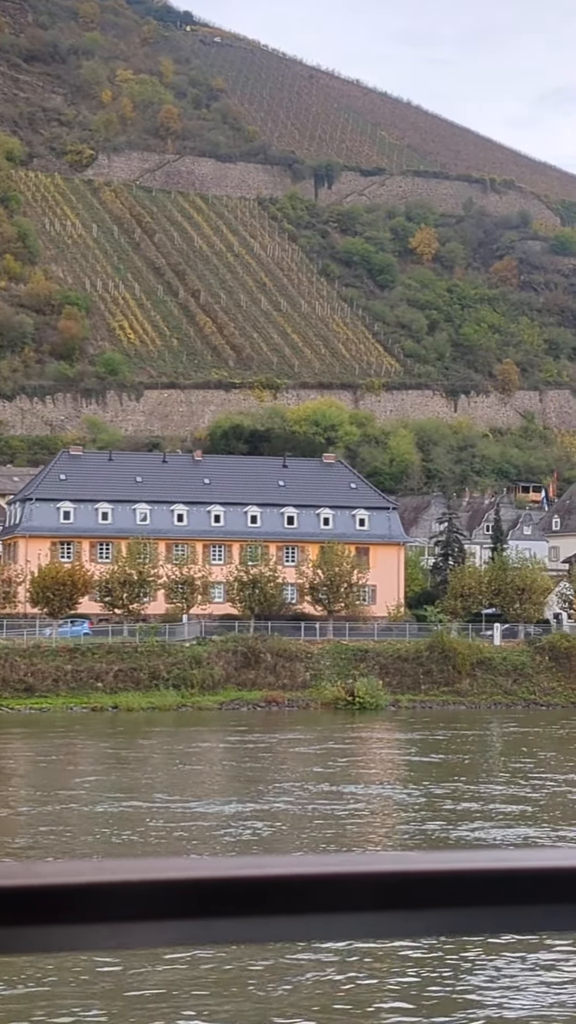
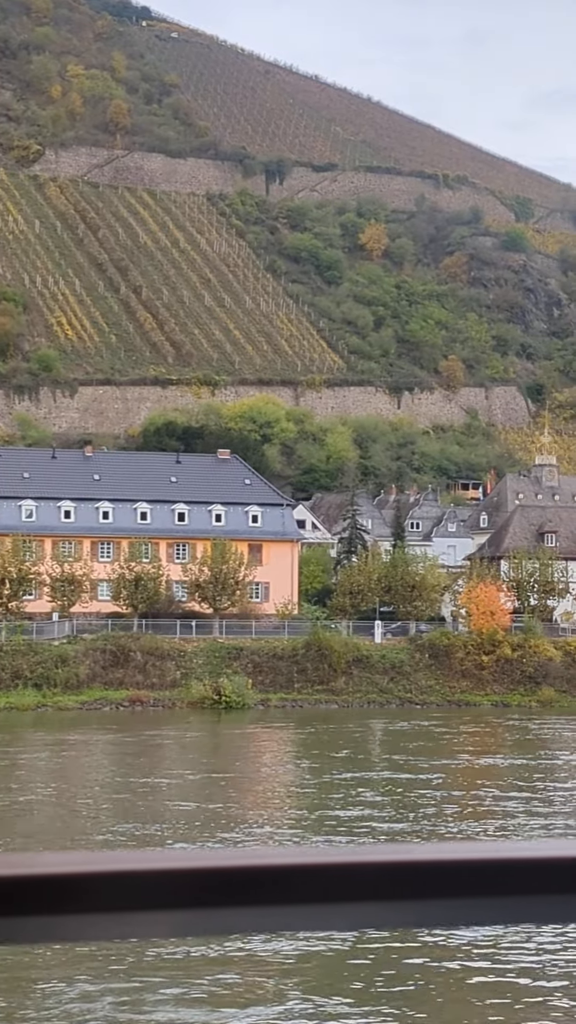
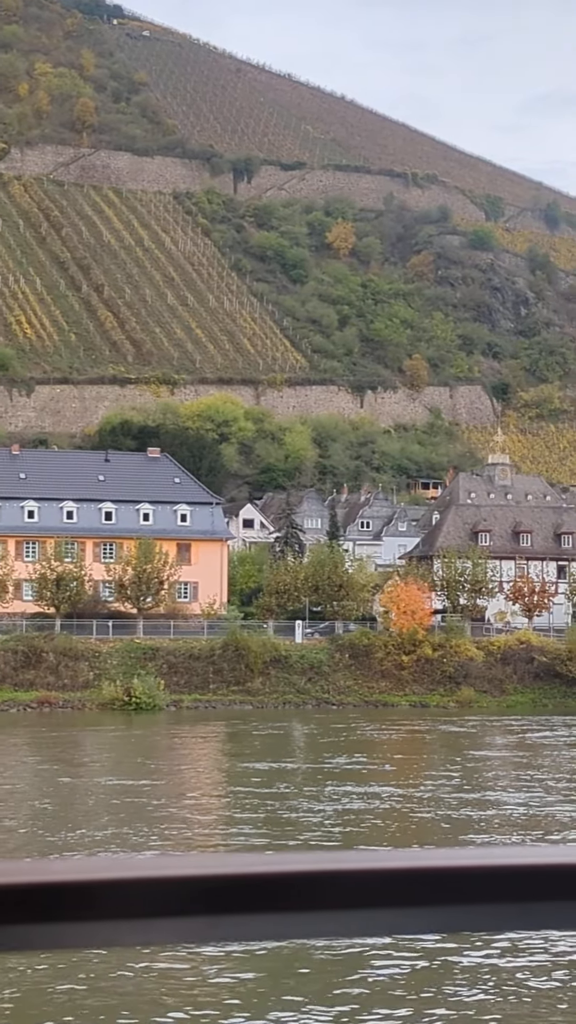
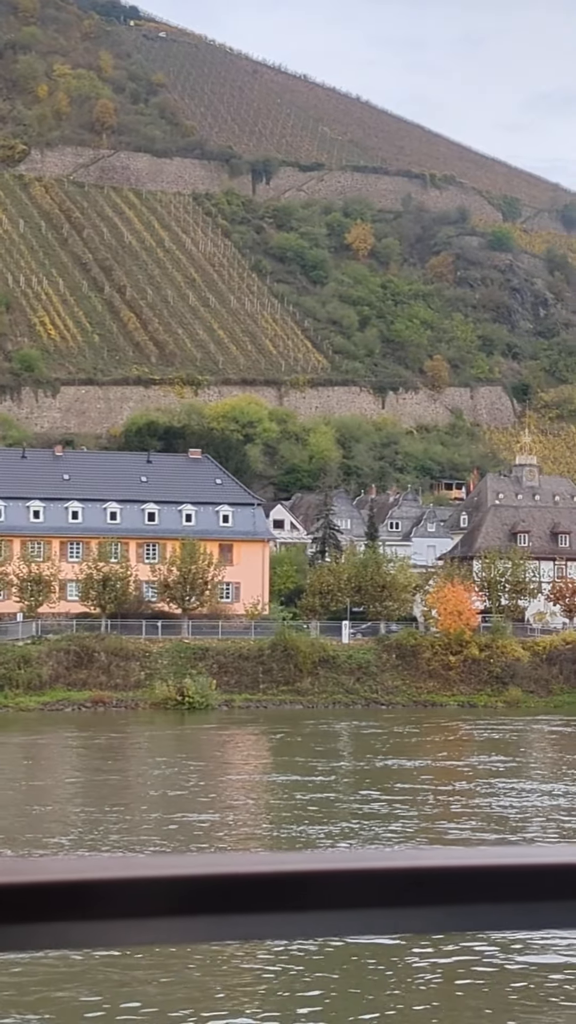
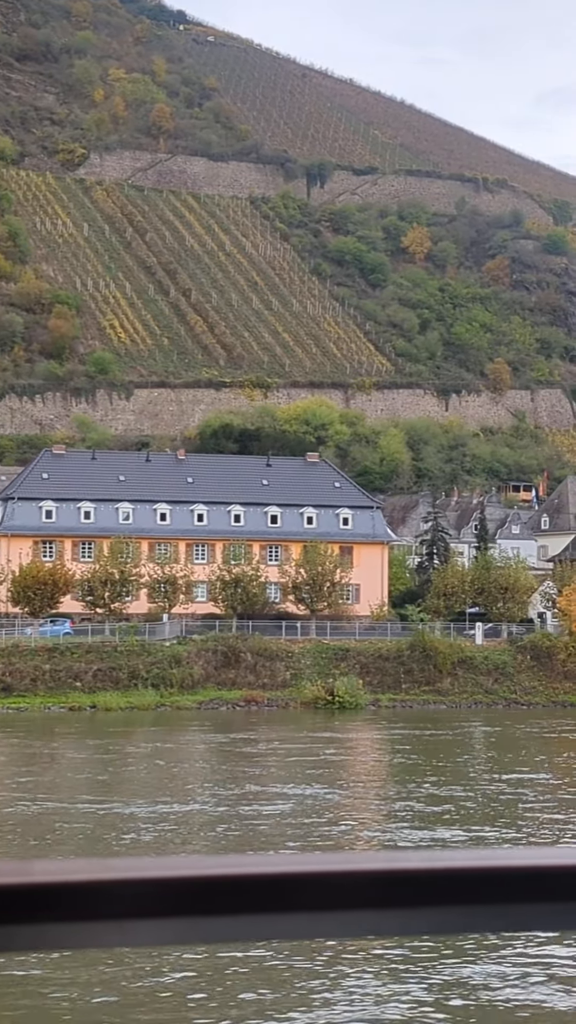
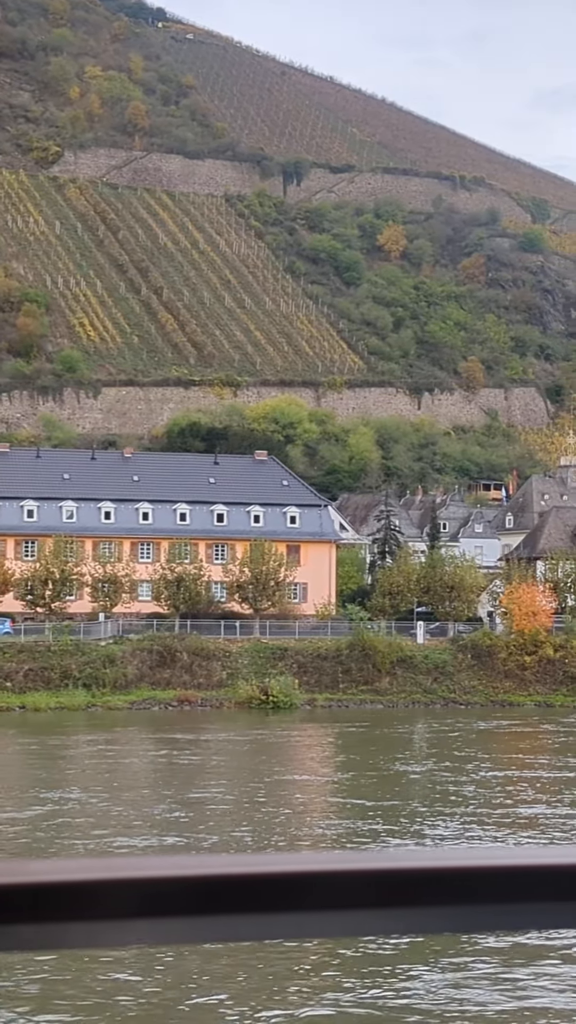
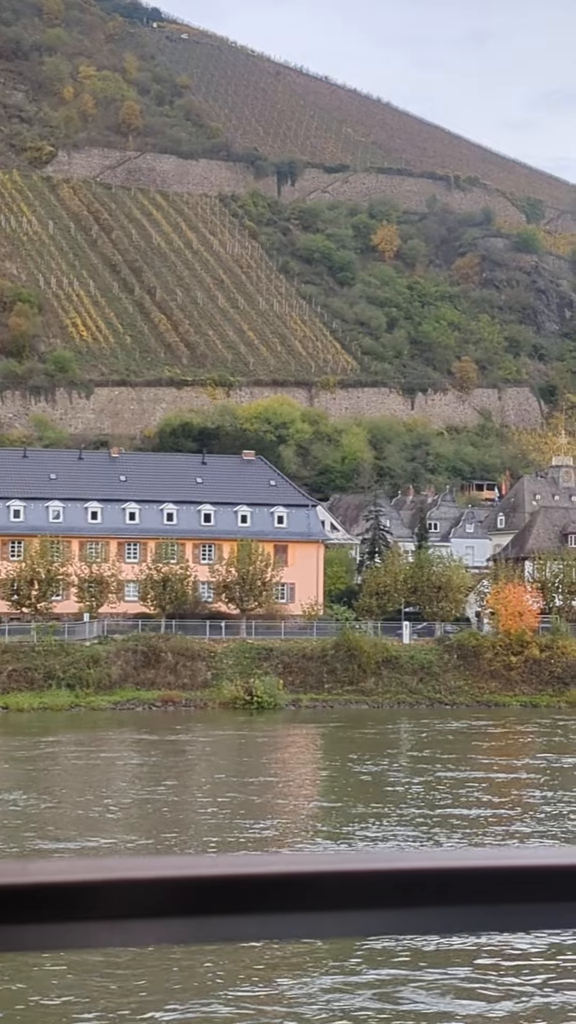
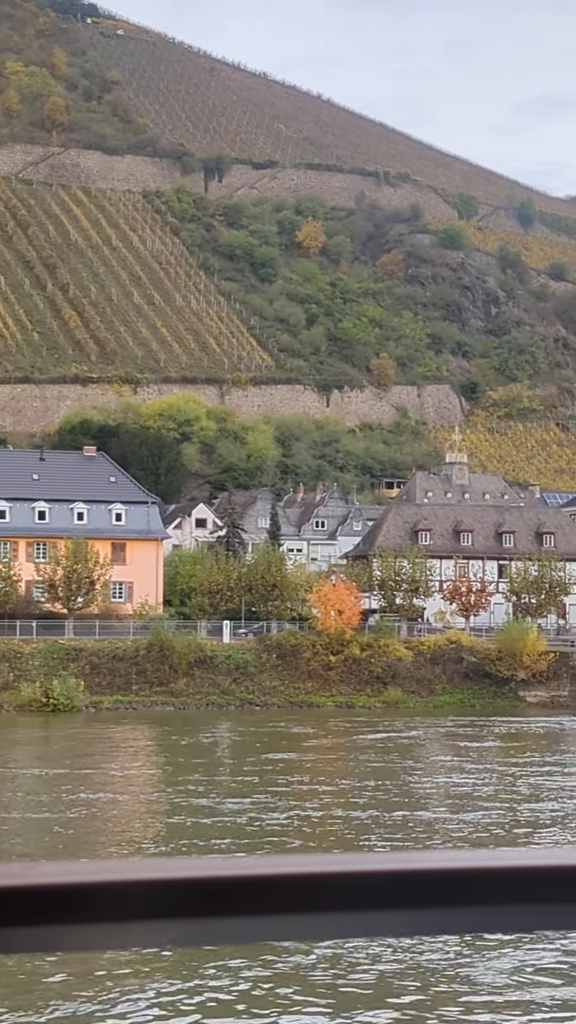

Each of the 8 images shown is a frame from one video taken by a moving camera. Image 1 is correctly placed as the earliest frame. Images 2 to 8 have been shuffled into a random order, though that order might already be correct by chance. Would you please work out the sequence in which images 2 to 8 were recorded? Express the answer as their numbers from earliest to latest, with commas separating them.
5, 6, 7, 2, 4, 3, 8
